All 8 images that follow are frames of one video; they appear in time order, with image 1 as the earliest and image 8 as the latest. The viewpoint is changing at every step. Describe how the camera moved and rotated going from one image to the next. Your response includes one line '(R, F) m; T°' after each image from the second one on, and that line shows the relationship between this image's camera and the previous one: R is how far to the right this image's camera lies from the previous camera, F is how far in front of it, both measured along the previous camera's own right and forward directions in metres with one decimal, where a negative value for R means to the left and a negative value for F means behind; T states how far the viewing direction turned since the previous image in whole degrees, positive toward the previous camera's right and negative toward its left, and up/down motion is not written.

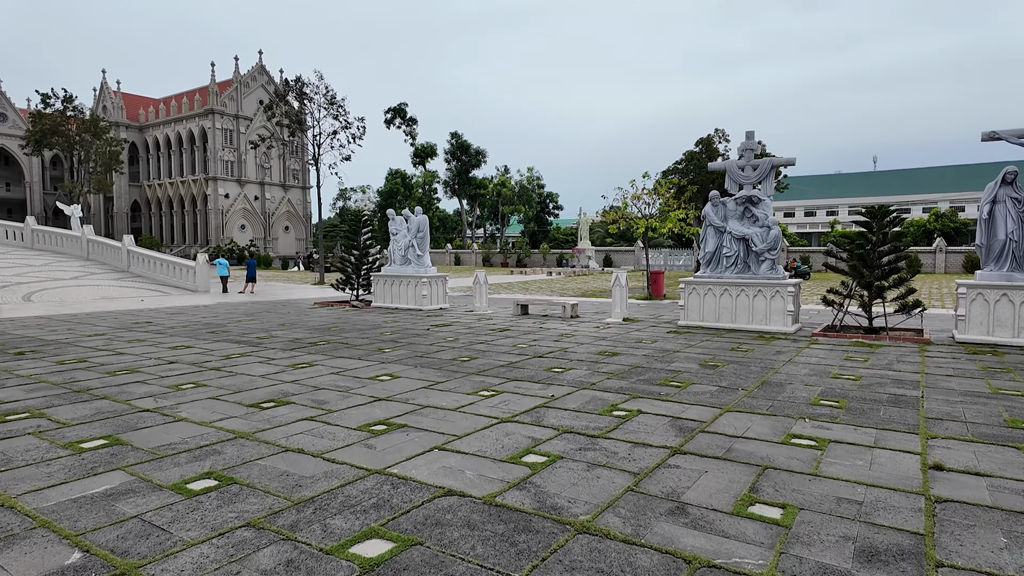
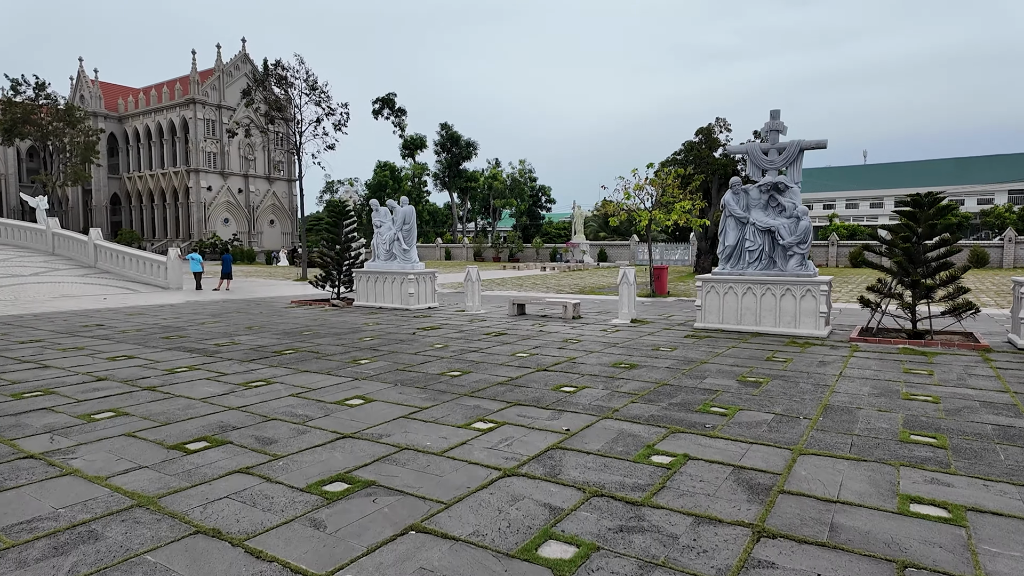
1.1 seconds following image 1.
(-0.1, +1.2) m; +1°
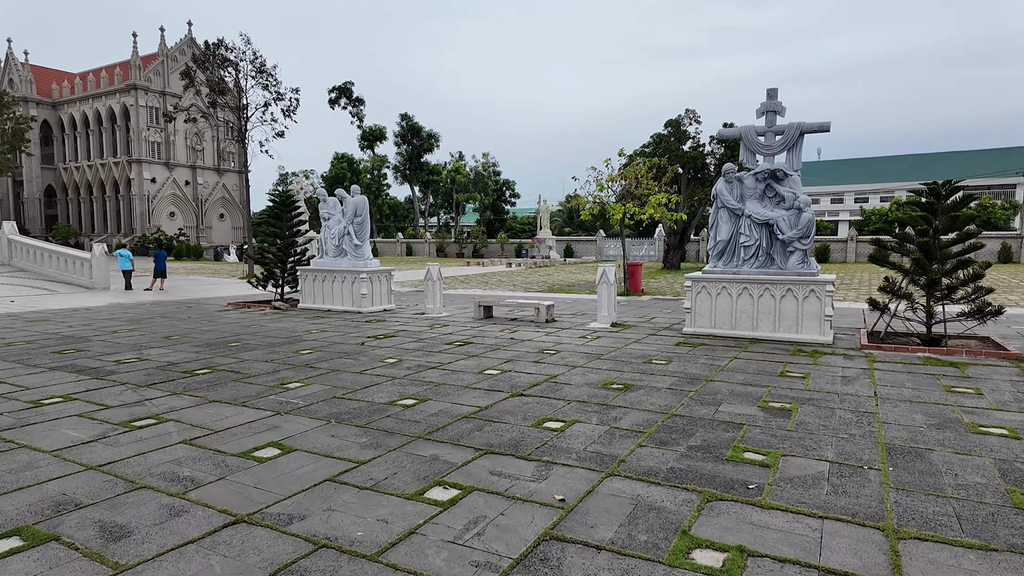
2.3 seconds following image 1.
(0.0, +1.2) m; +3°
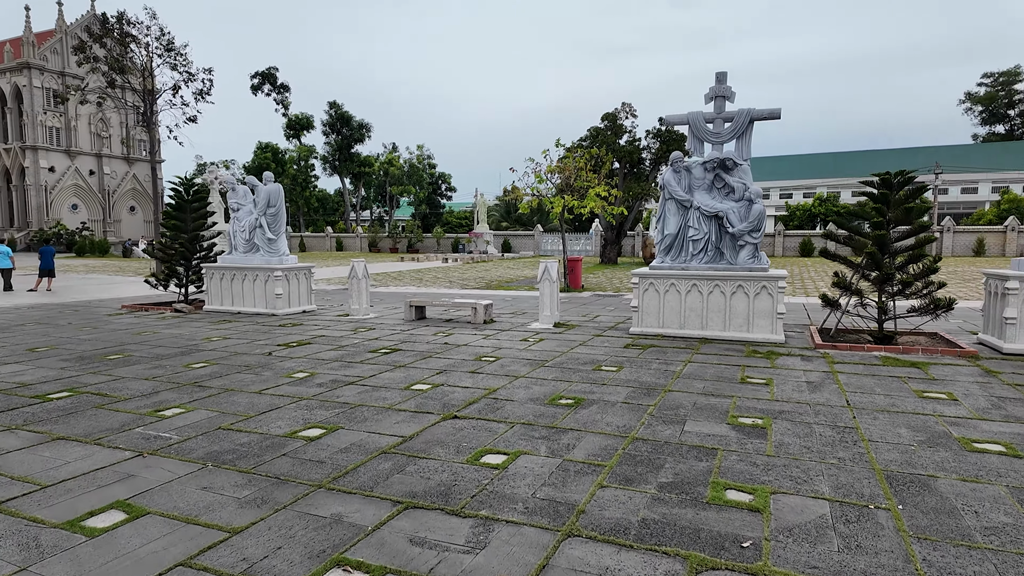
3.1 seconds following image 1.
(0.0, +0.8) m; +6°
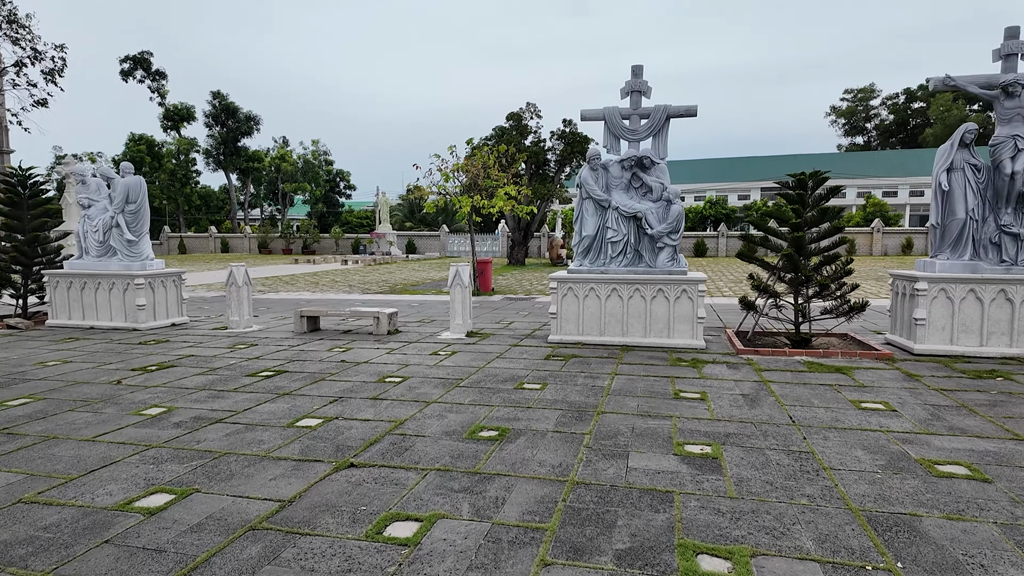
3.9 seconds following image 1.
(0.0, +0.7) m; +9°
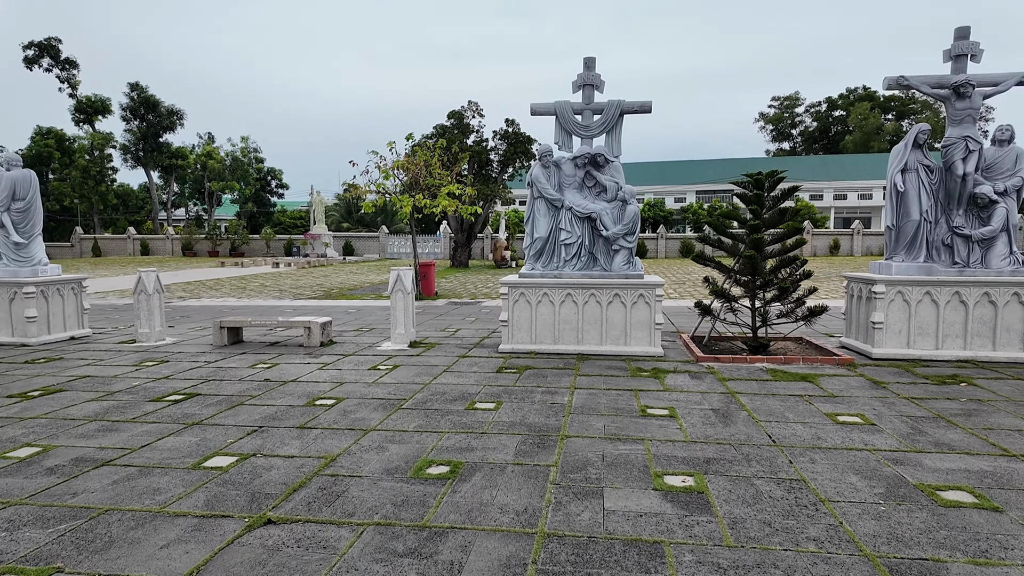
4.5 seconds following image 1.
(-0.1, +0.5) m; +6°
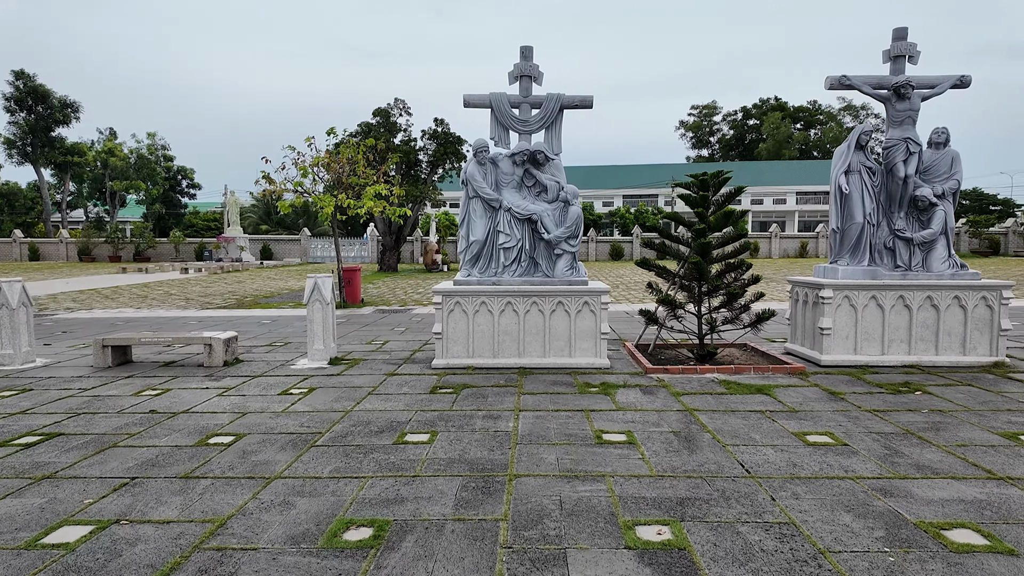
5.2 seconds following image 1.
(0.0, +0.6) m; +7°
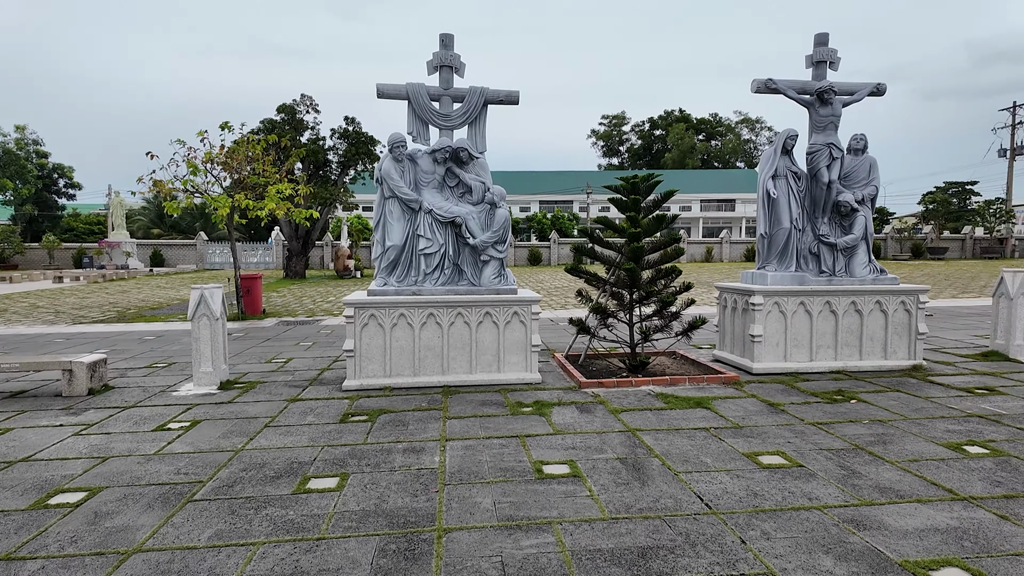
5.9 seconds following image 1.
(0.0, +0.5) m; +8°
